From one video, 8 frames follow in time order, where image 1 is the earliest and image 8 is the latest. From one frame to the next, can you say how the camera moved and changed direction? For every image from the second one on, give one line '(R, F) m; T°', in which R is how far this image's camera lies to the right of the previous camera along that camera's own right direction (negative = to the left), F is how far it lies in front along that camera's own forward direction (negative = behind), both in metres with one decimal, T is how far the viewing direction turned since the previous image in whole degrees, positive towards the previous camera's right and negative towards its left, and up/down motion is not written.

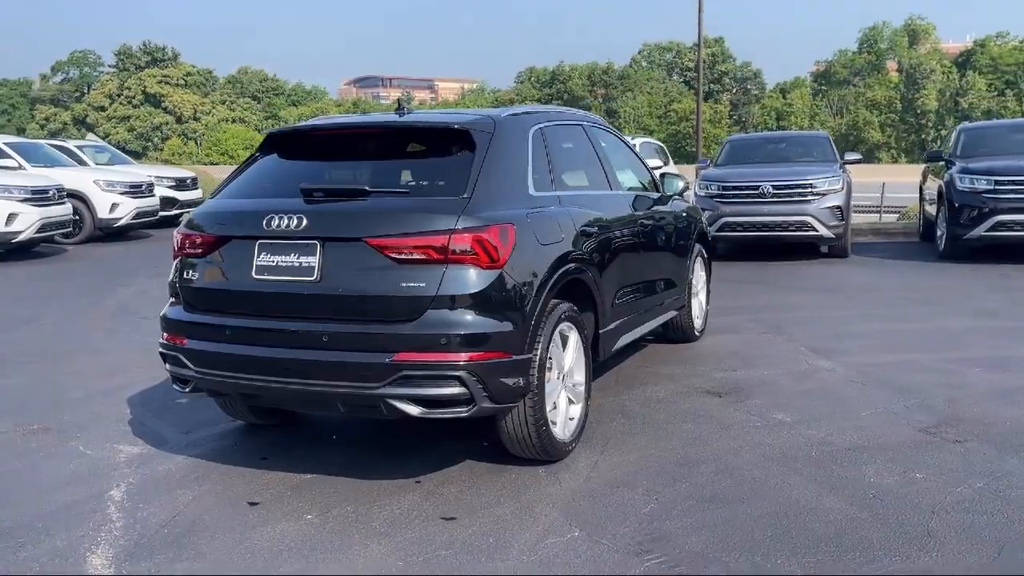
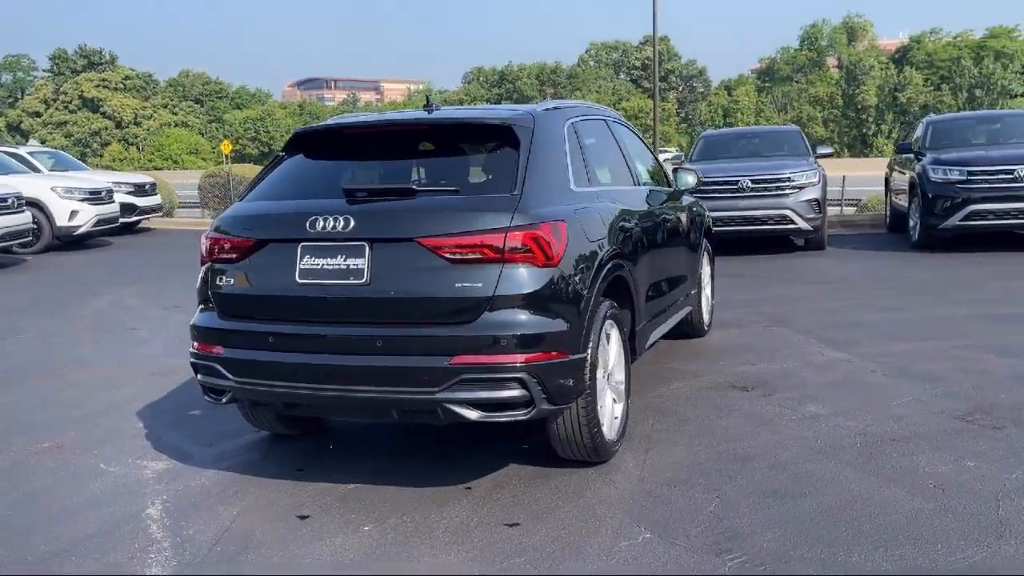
(-0.5, +0.1) m; +3°
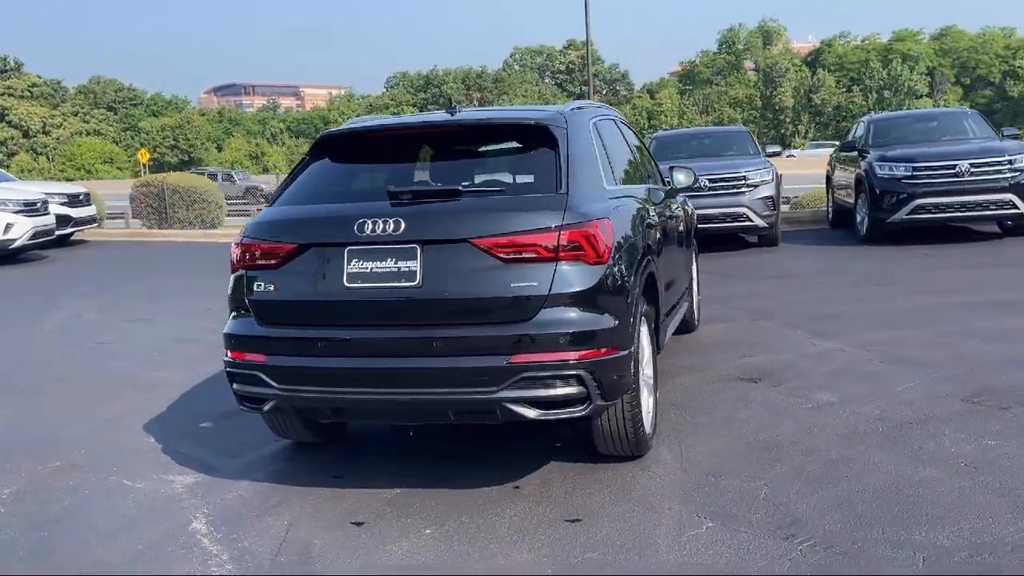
(-0.6, 0.0) m; +5°
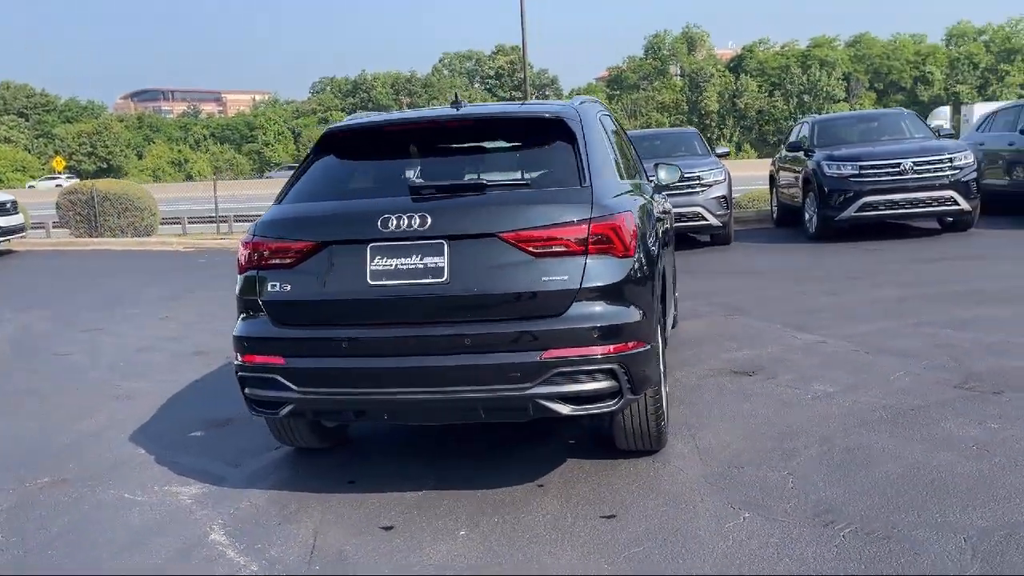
(-0.5, +0.1) m; +4°
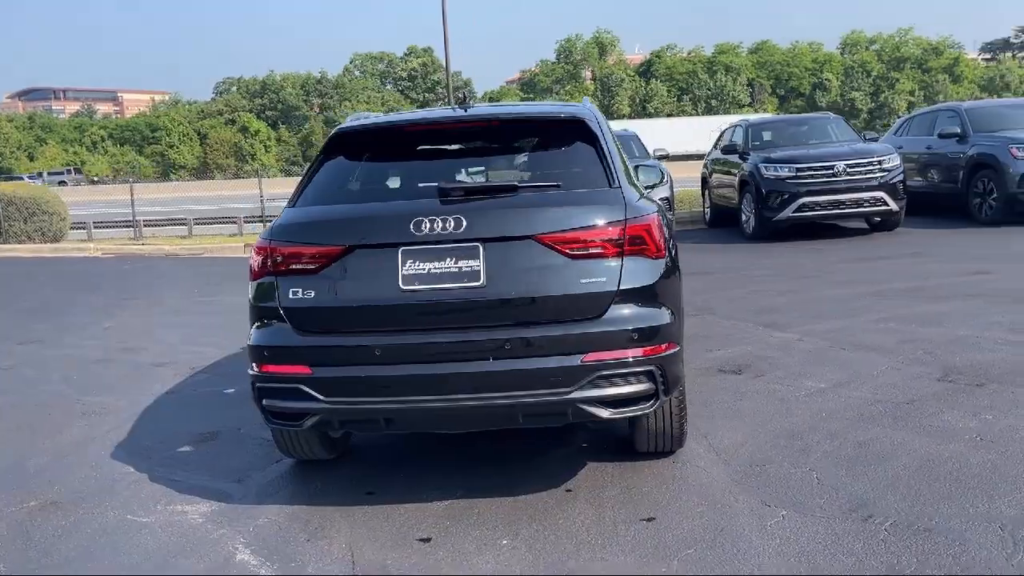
(-0.6, +0.1) m; +6°
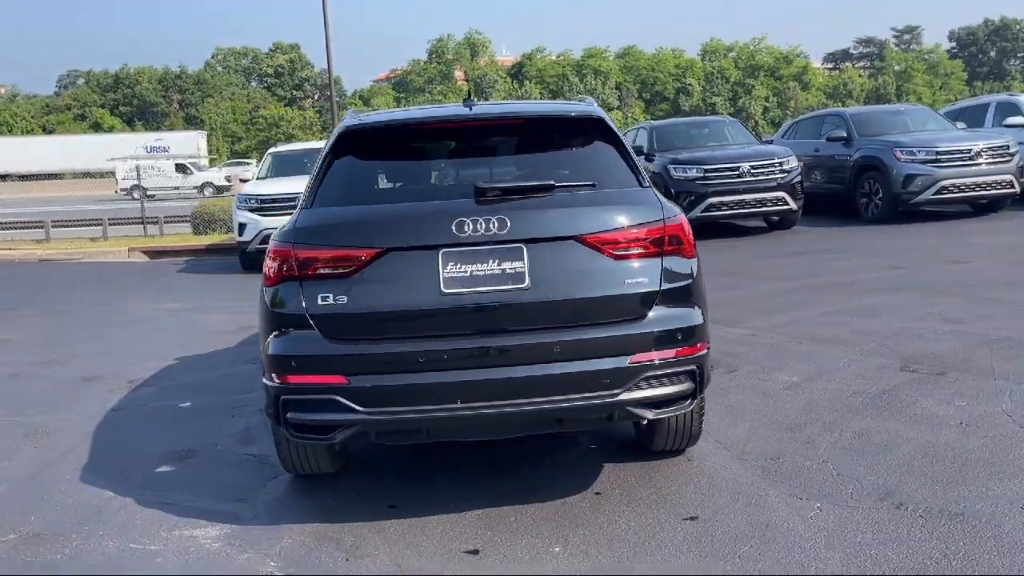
(-0.8, +0.2) m; +8°
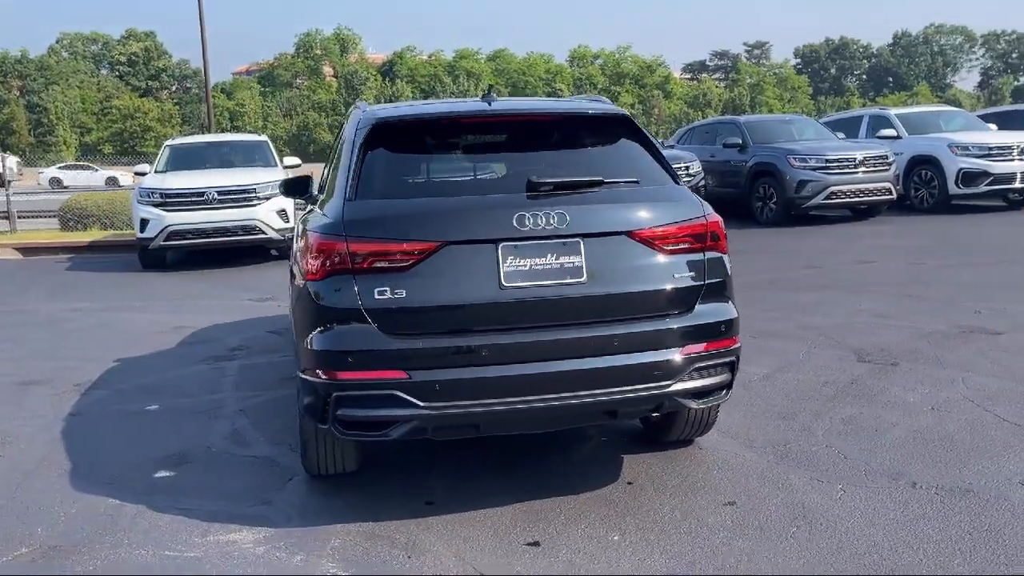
(-0.9, 0.0) m; +9°
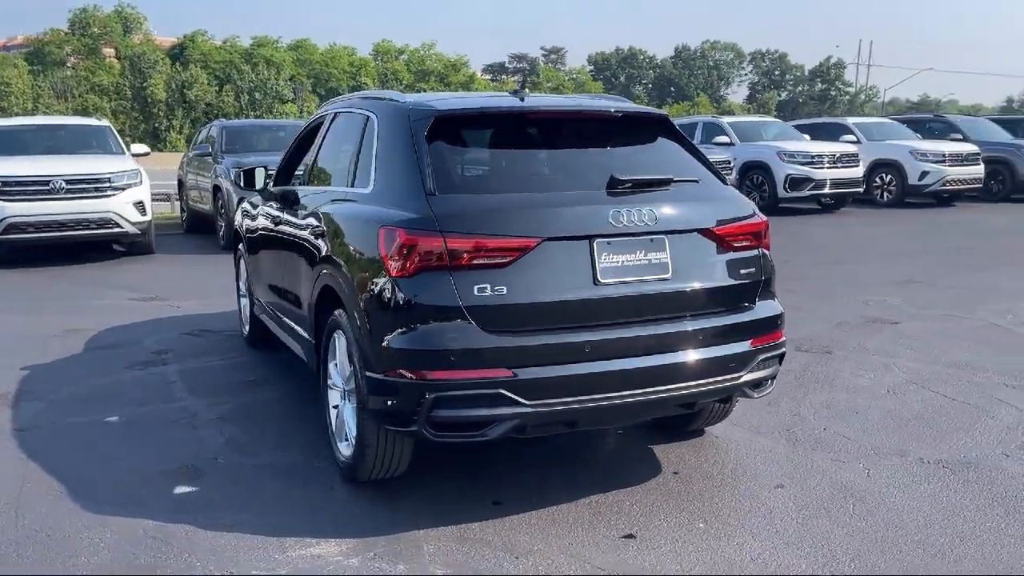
(-1.3, +0.2) m; +13°
